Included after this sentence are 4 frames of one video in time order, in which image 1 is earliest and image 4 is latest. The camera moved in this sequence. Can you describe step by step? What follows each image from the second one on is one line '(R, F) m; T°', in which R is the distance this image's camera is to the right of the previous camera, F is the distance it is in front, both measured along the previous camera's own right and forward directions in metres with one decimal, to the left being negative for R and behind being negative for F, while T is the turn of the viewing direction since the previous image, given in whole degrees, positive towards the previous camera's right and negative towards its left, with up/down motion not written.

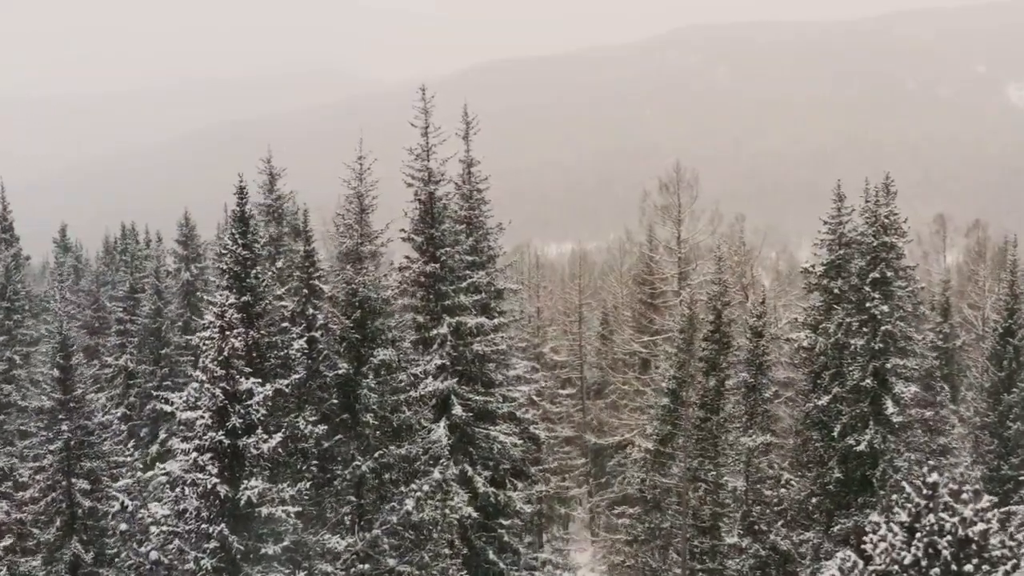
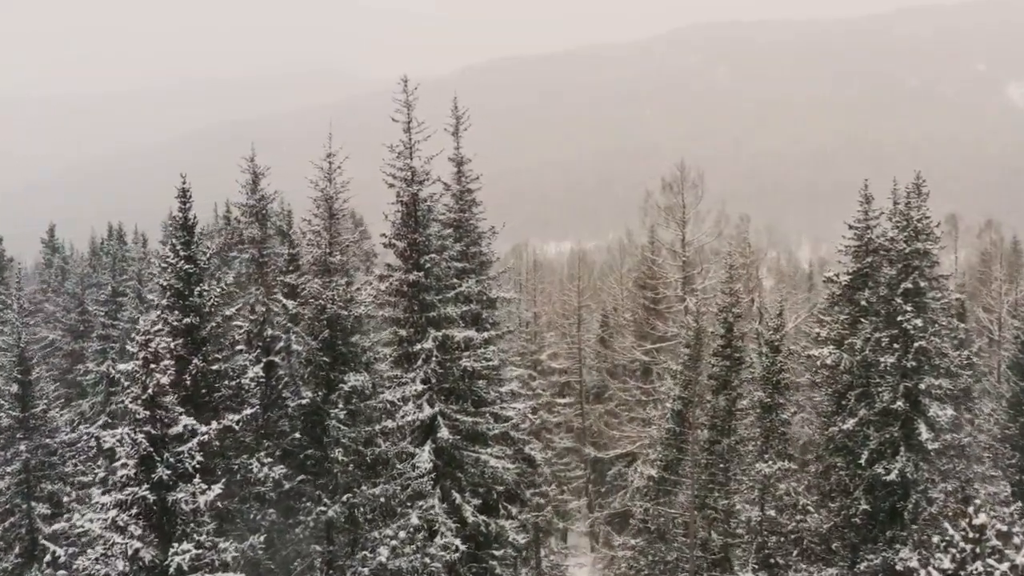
(+0.2, +1.7) m; 0°
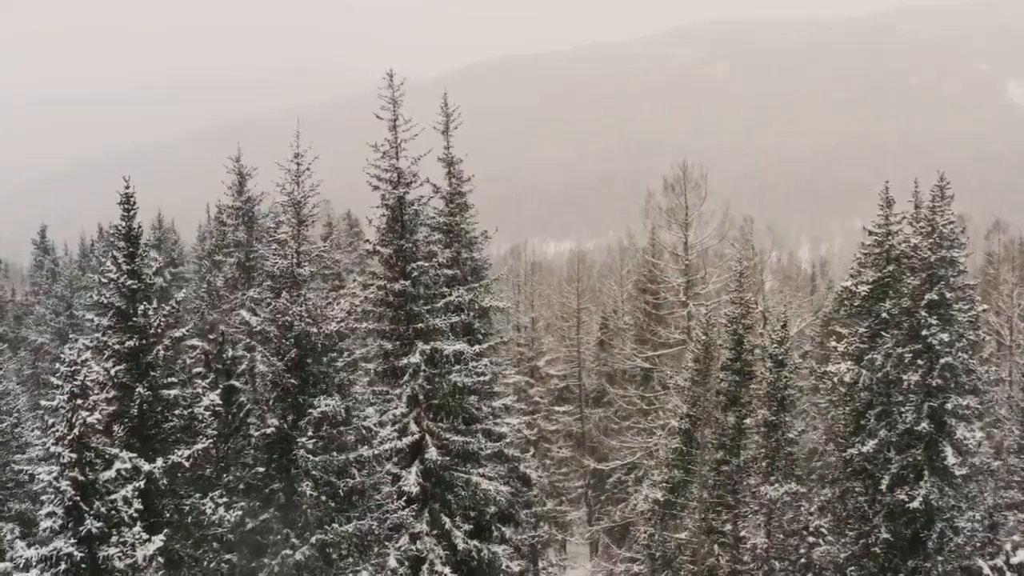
(+0.2, +1.2) m; 0°
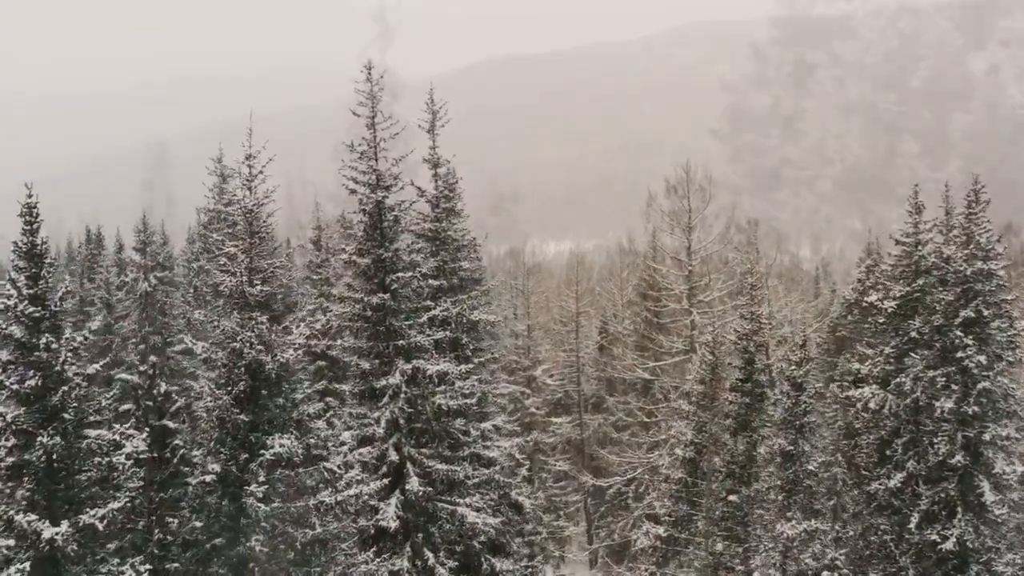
(+0.3, +1.5) m; 0°
